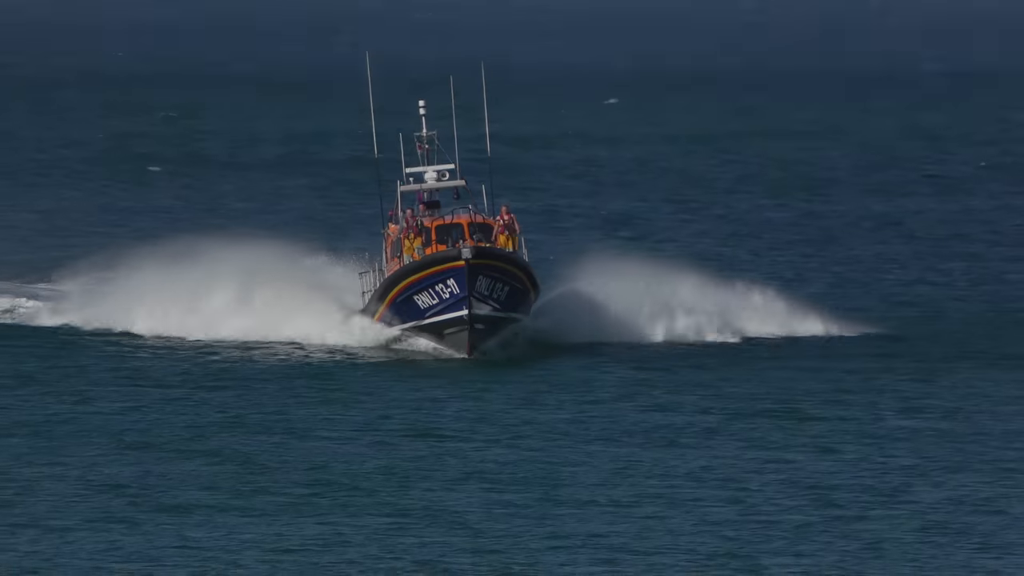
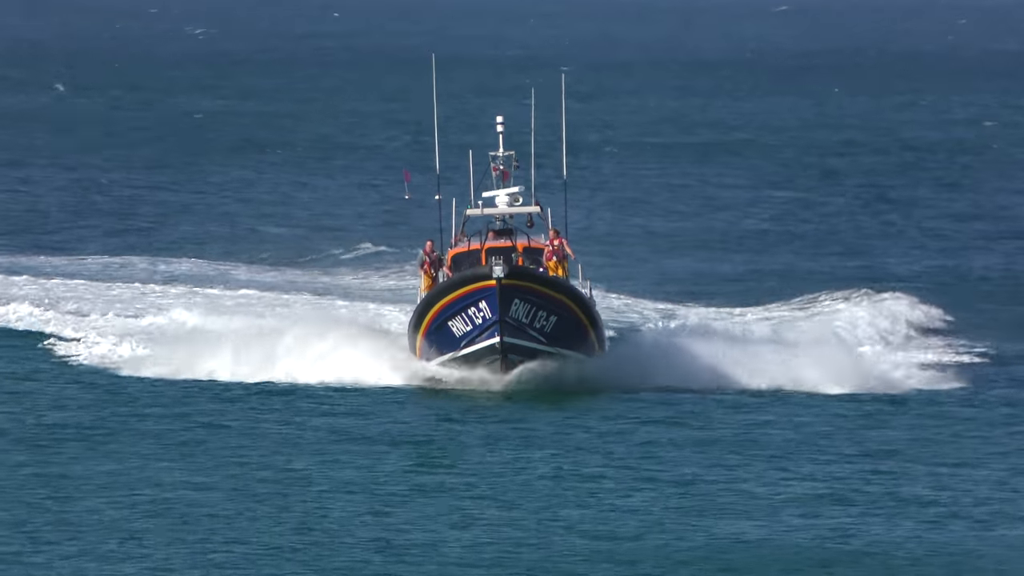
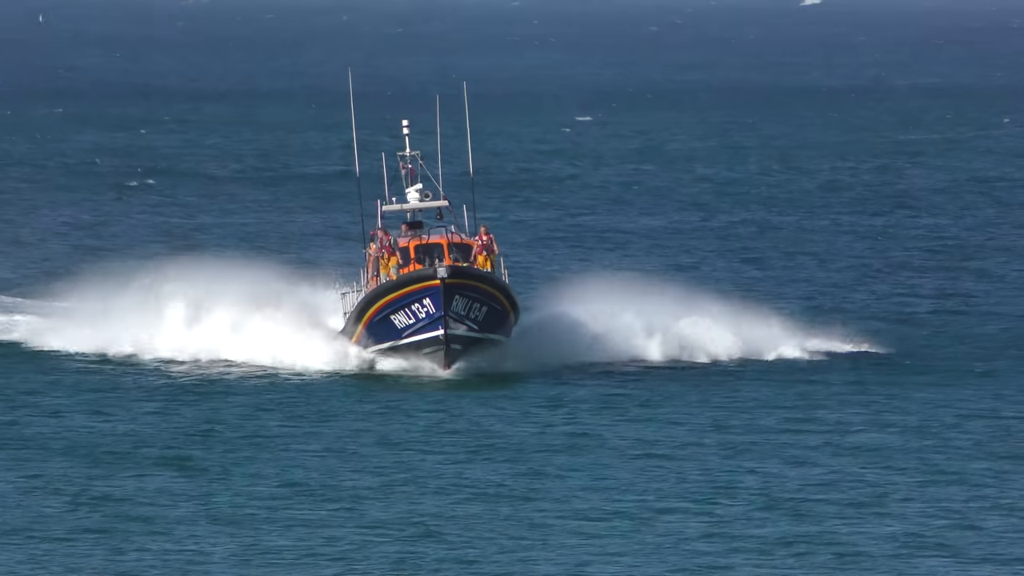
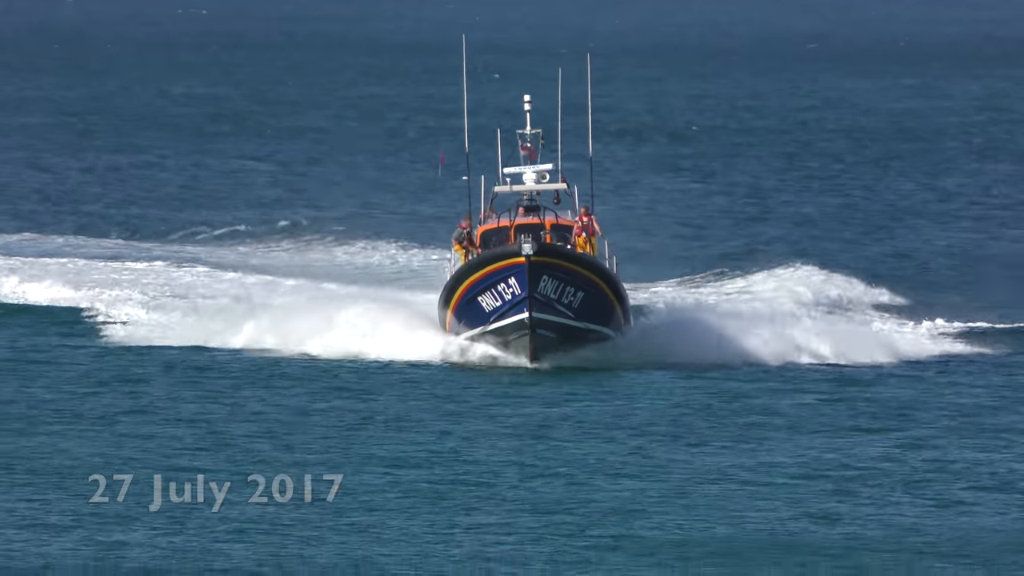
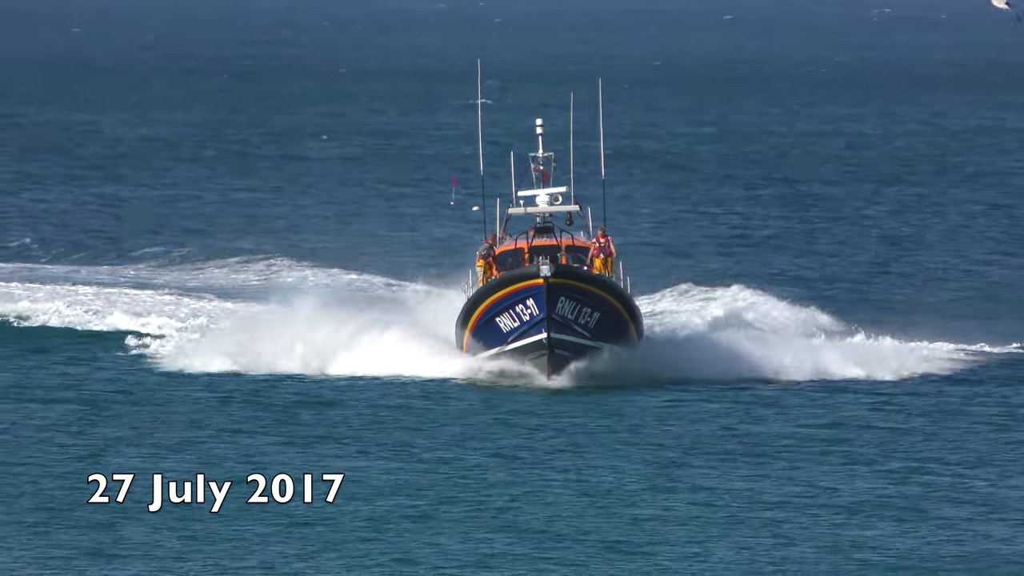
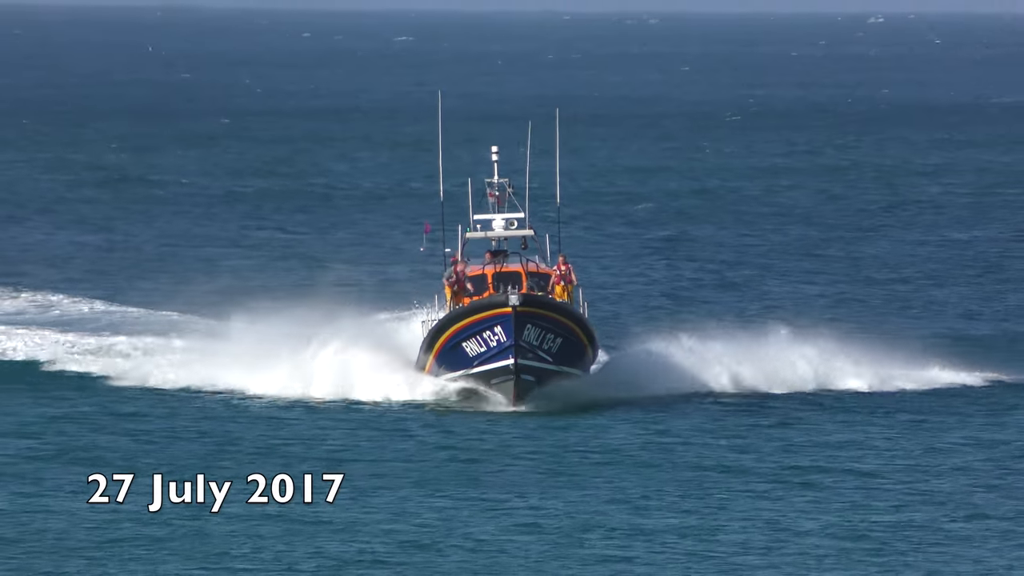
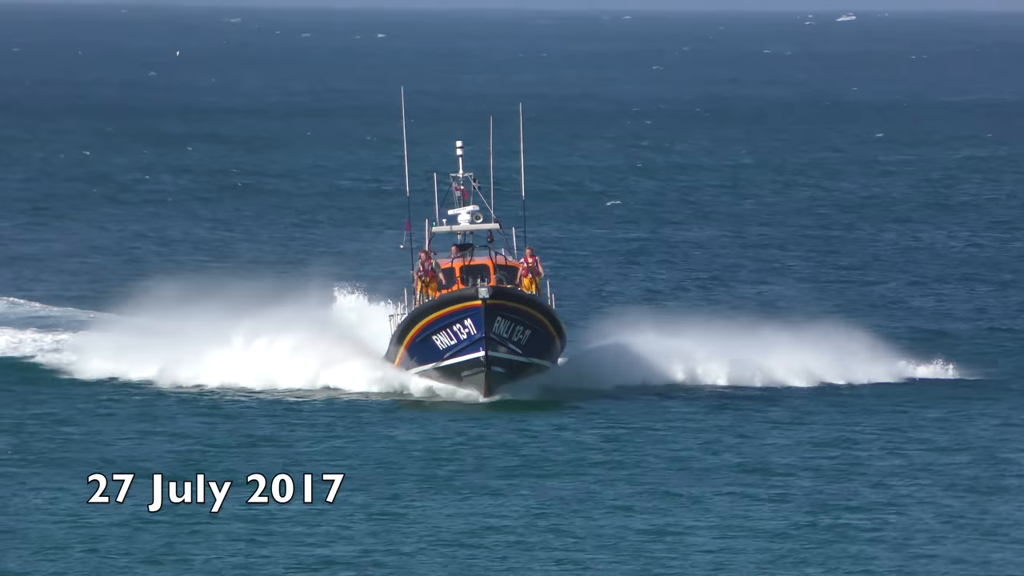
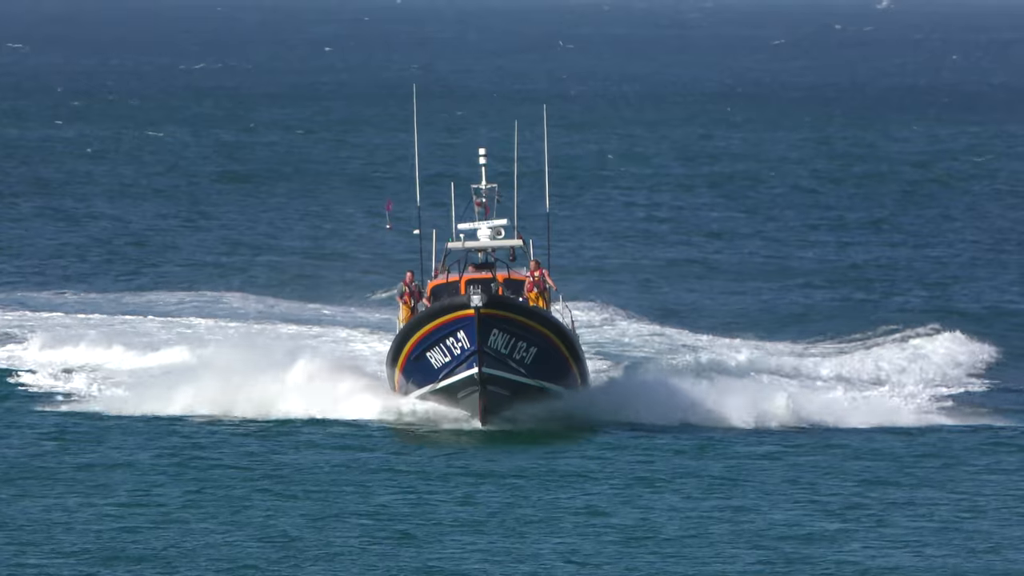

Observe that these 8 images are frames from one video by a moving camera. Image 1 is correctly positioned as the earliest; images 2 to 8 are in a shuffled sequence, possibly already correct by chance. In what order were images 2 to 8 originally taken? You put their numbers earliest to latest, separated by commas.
3, 7, 6, 5, 4, 2, 8
